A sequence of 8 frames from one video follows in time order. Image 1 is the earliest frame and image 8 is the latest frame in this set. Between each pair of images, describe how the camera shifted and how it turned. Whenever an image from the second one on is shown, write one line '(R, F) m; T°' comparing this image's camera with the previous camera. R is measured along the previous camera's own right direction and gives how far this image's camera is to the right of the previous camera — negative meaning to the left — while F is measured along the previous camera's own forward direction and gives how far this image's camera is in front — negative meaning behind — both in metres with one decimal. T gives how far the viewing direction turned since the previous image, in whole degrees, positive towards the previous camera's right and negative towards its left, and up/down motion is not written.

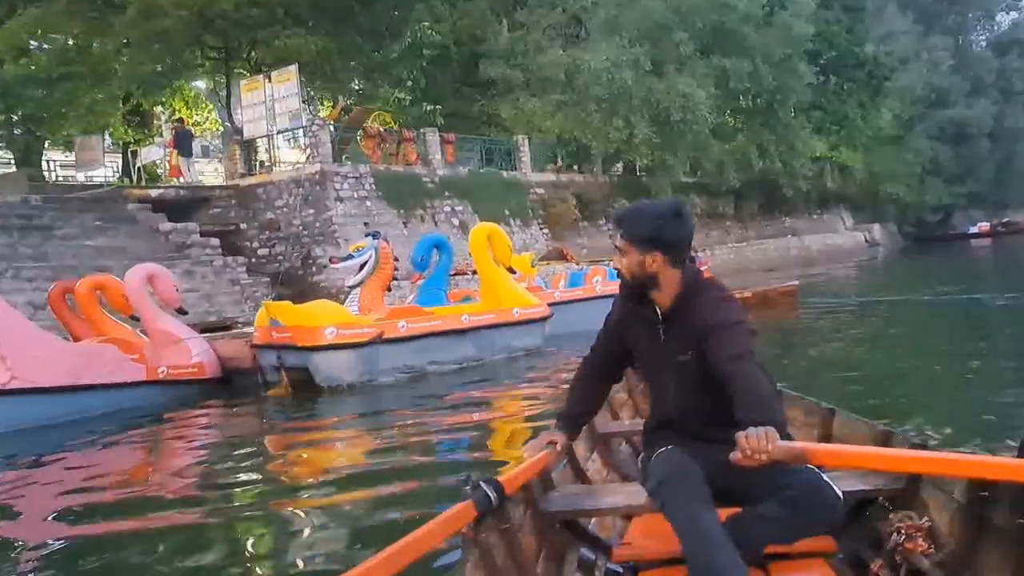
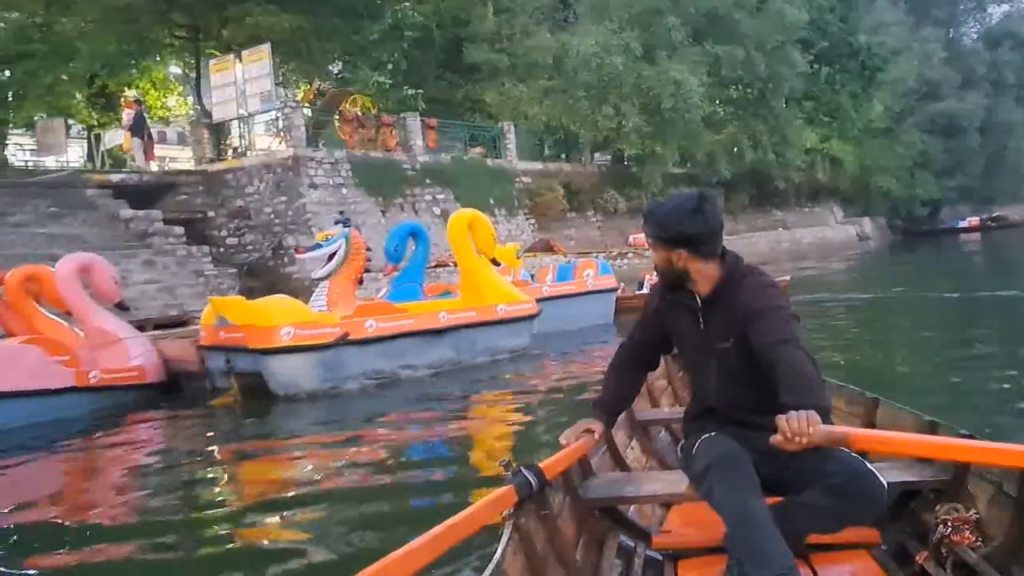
(0.0, +0.9) m; +1°
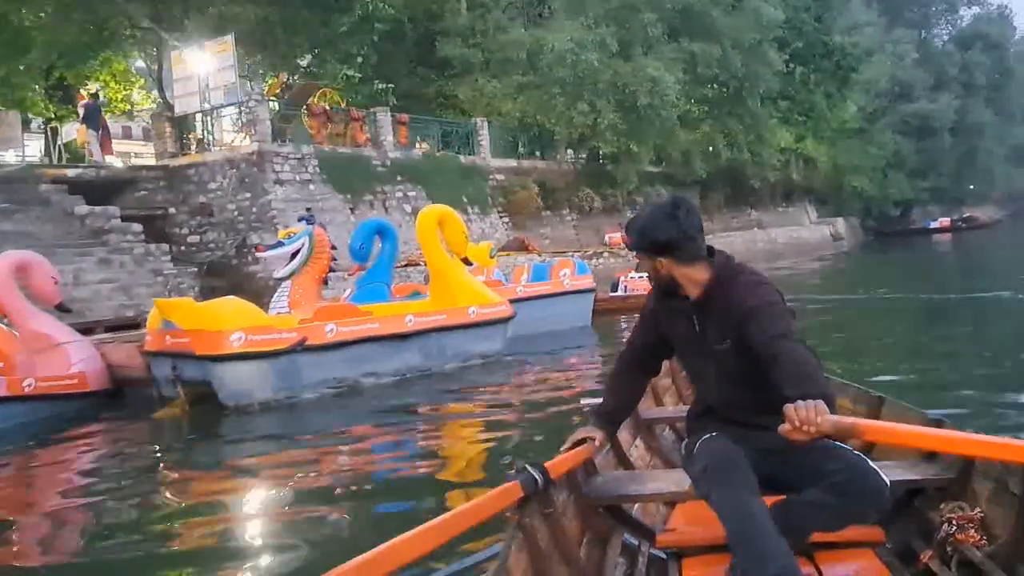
(0.0, +0.4) m; +2°
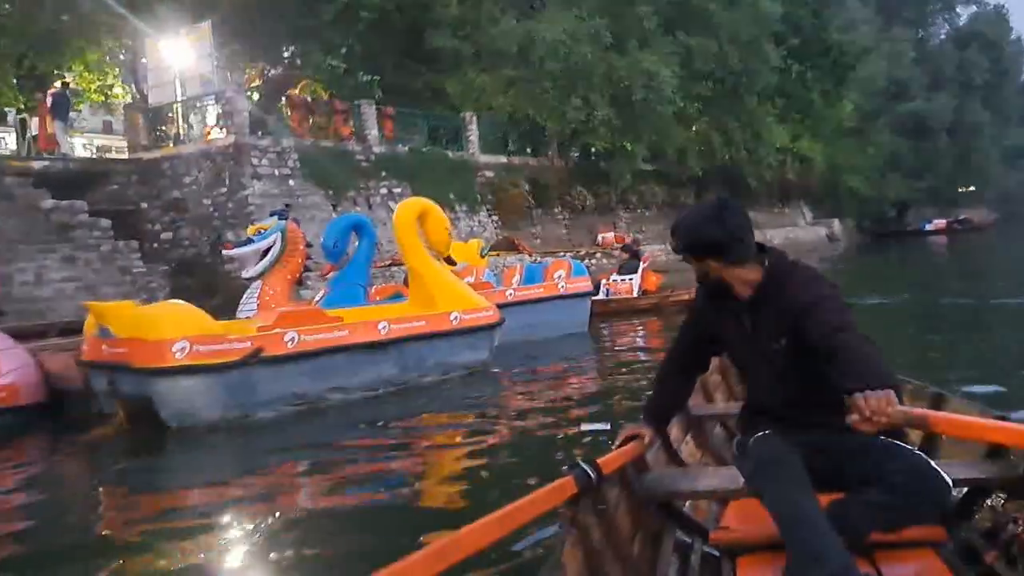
(0.0, +0.7) m; +1°
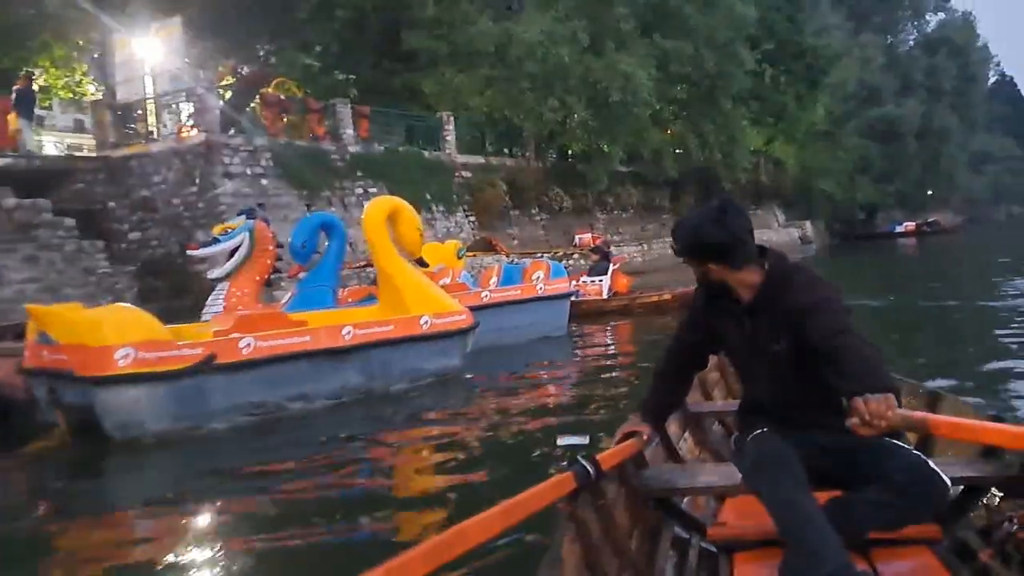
(-0.1, +0.2) m; +2°
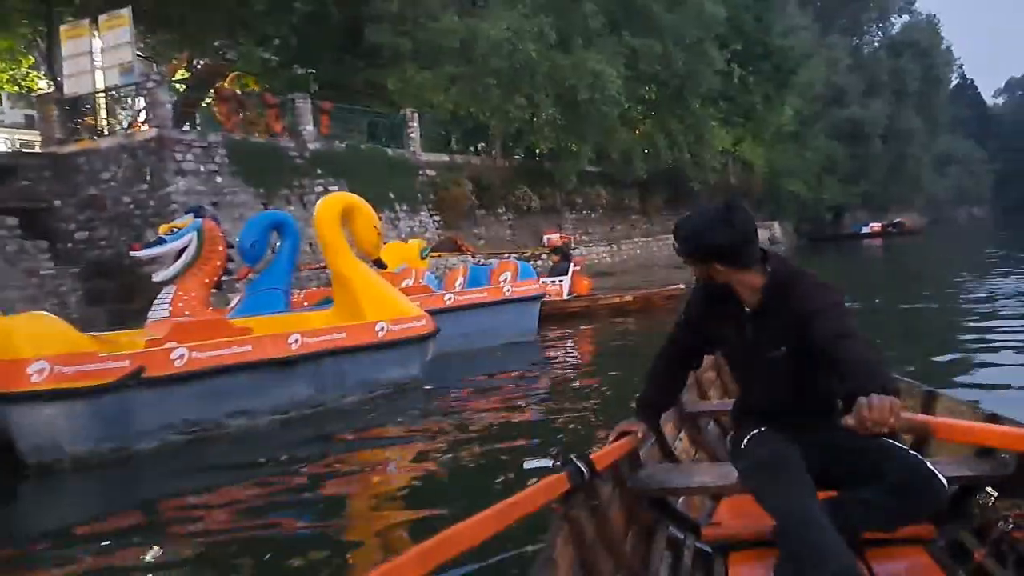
(+0.1, +0.4) m; +2°
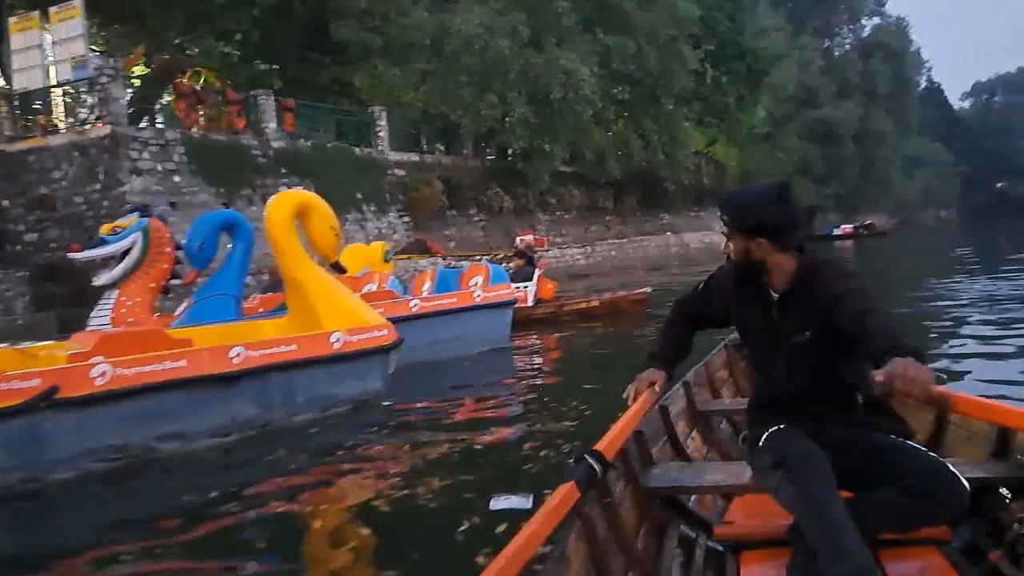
(0.0, +0.4) m; +2°
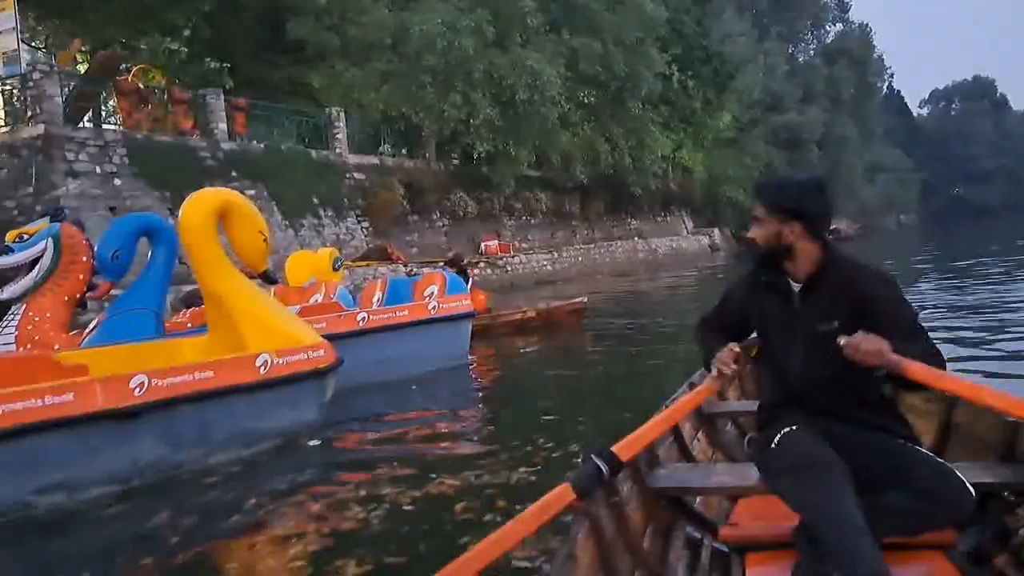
(0.0, +0.6) m; +2°
